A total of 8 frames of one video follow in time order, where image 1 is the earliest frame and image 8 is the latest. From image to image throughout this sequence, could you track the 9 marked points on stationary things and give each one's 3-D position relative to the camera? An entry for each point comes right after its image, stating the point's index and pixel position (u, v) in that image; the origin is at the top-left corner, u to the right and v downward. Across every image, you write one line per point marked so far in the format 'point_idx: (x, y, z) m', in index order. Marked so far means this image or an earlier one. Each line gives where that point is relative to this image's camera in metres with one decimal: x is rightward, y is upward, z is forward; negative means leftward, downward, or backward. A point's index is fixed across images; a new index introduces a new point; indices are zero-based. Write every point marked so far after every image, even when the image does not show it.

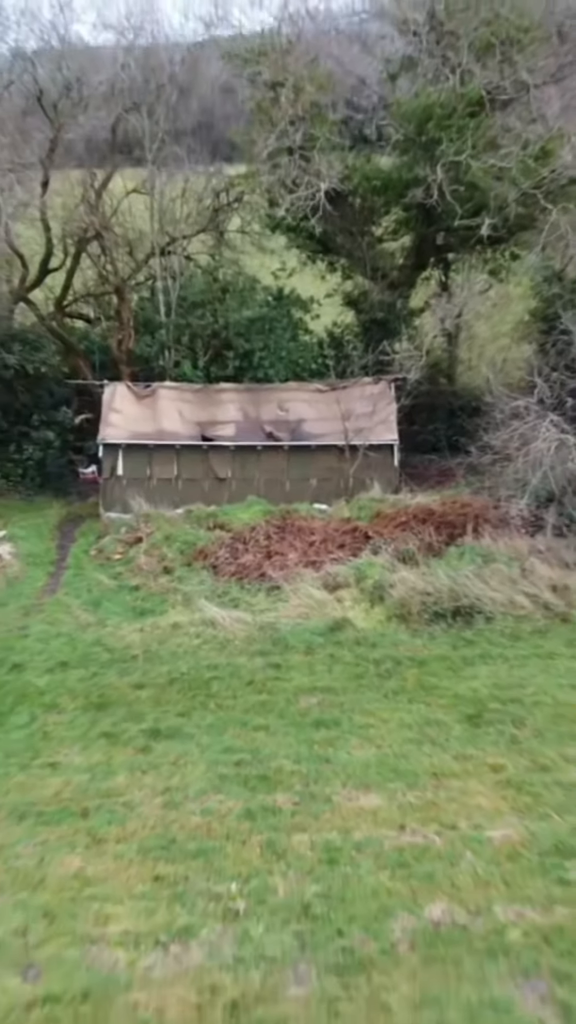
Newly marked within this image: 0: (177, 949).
0: (-0.8, -3.0, +8.5) m
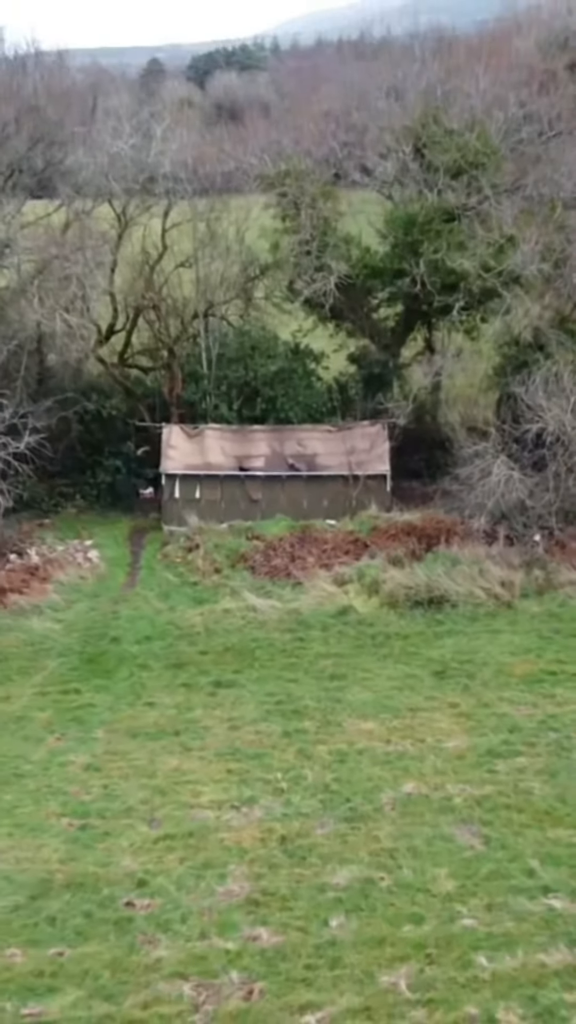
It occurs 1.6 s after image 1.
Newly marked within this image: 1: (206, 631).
0: (-0.5, -3.3, +13.4) m
1: (-1.2, -1.8, +17.7) m
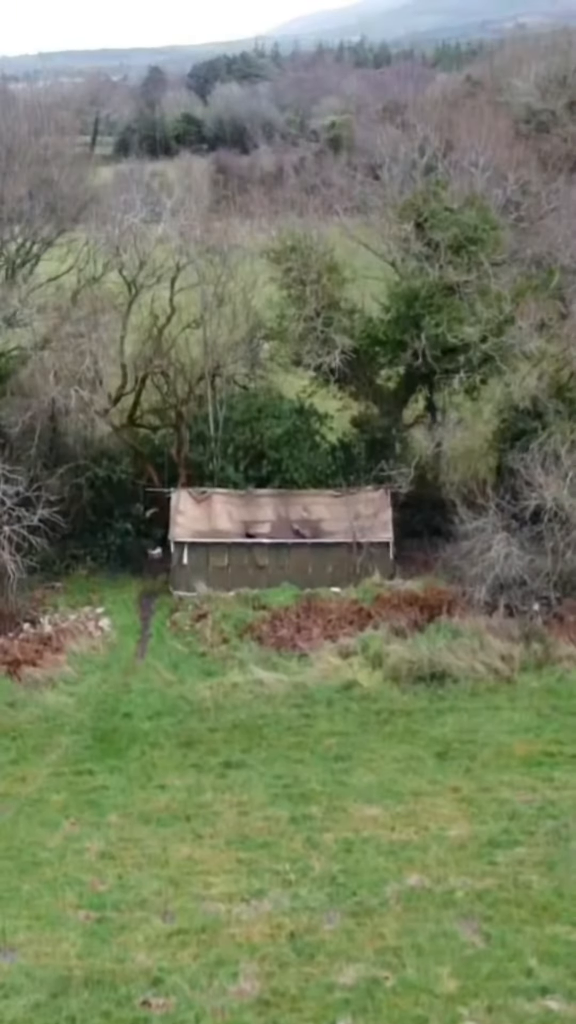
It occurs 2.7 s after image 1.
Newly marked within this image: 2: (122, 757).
0: (-0.4, -4.5, +14.0) m
1: (-1.1, -3.0, +18.3) m
2: (-2.3, -3.5, +17.1) m
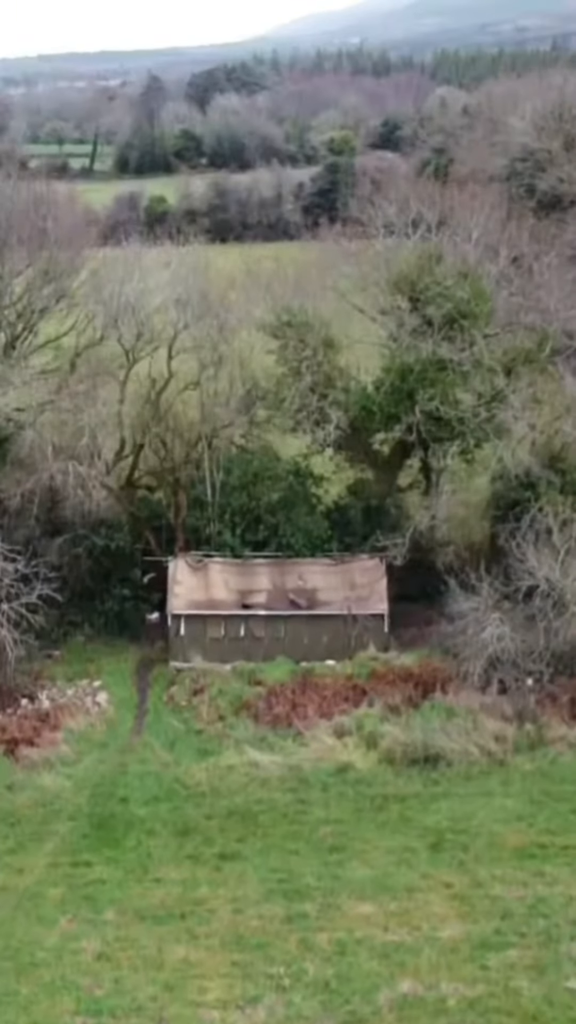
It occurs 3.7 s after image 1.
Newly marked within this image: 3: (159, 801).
0: (-0.4, -5.8, +14.2) m
1: (-1.2, -4.3, +18.5) m
2: (-2.4, -4.8, +17.3) m
3: (-2.0, -4.4, +18.3) m
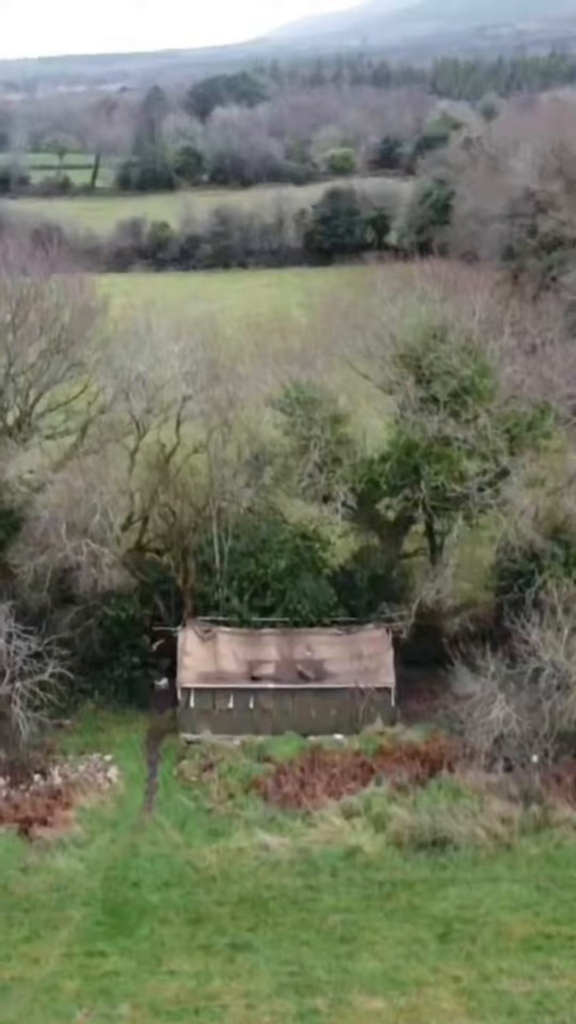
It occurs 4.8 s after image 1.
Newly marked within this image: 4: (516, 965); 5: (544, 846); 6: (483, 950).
0: (-0.3, -7.2, +14.5) m
1: (-1.0, -5.6, +18.8) m
2: (-2.3, -6.2, +17.6) m
3: (-1.8, -5.7, +18.7) m
4: (+3.2, -6.3, +16.7) m
5: (+4.0, -5.3, +19.0) m
6: (+2.7, -6.2, +17.0) m
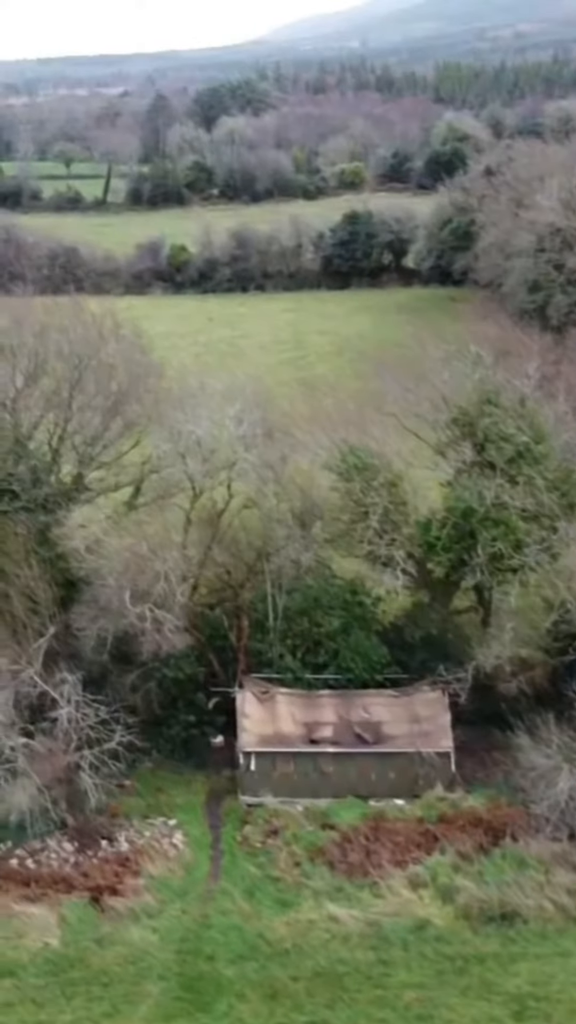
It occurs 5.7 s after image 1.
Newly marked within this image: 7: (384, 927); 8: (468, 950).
0: (+0.9, -8.5, +14.8) m
1: (+0.1, -6.9, +19.1) m
2: (-1.1, -7.4, +17.9) m
3: (-0.7, -7.0, +18.9) m
4: (+4.3, -7.5, +17.0) m
5: (+5.1, -6.5, +19.4) m
6: (+3.9, -7.4, +17.3) m
7: (+1.5, -6.6, +19.3) m
8: (+2.8, -6.8, +18.9) m
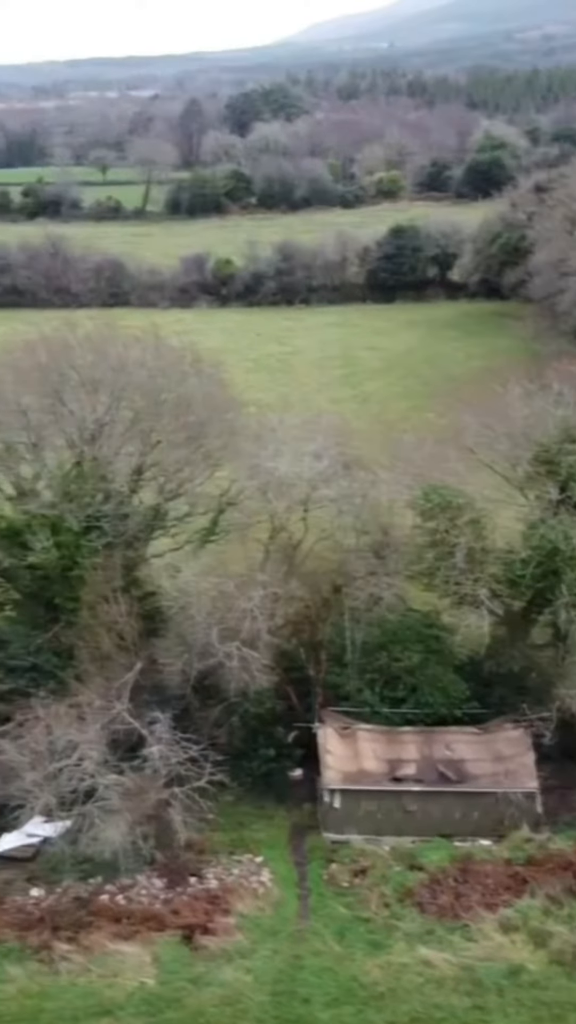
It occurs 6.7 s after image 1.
0: (+2.3, -9.2, +14.9) m
1: (+1.6, -7.6, +19.1) m
2: (+0.3, -8.1, +18.0) m
3: (+0.8, -7.7, +19.0) m
4: (+5.8, -8.3, +17.1) m
5: (+6.6, -7.3, +19.4) m
6: (+5.3, -8.2, +17.3) m
7: (+3.0, -7.4, +19.4) m
8: (+4.3, -7.6, +18.9) m
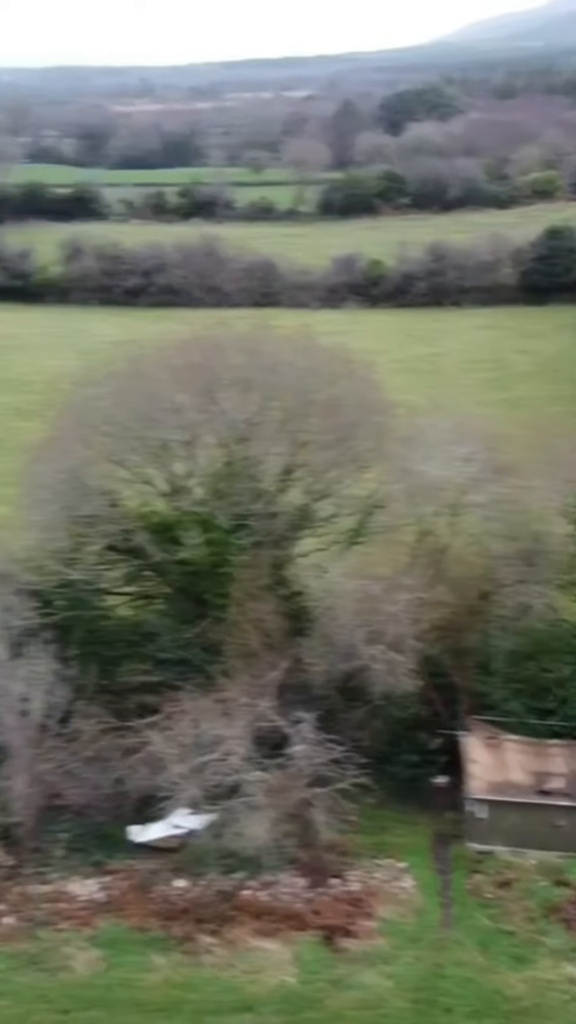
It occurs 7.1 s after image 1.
0: (+3.9, -9.3, +14.5) m
1: (+3.8, -7.7, +18.8) m
2: (+2.4, -8.2, +17.9) m
3: (+3.0, -7.8, +18.8) m
4: (+7.7, -8.5, +16.3) m
5: (+8.9, -7.6, +18.5) m
6: (+7.3, -8.4, +16.6) m
7: (+5.3, -7.5, +18.9) m
8: (+6.4, -7.8, +18.3) m
